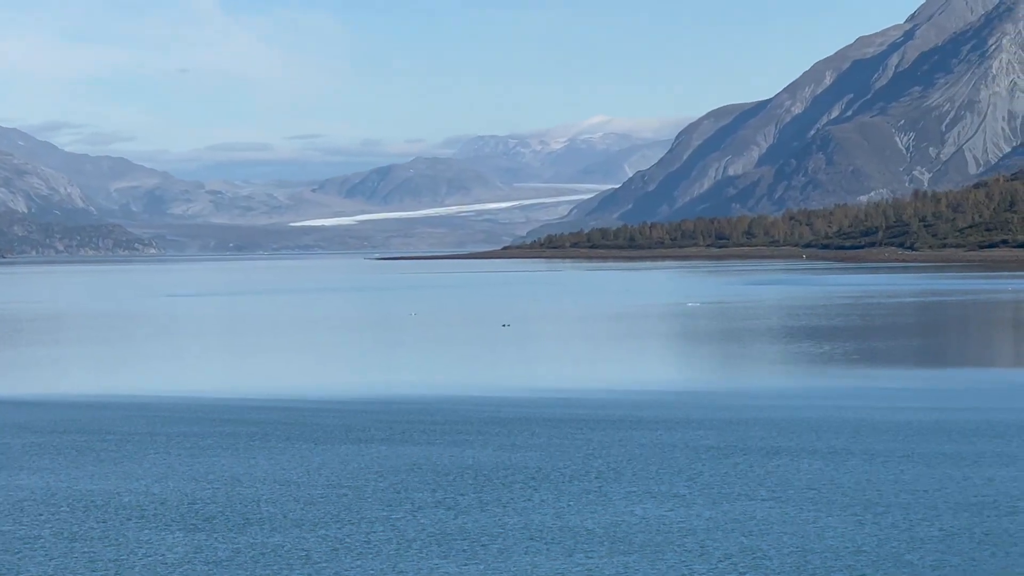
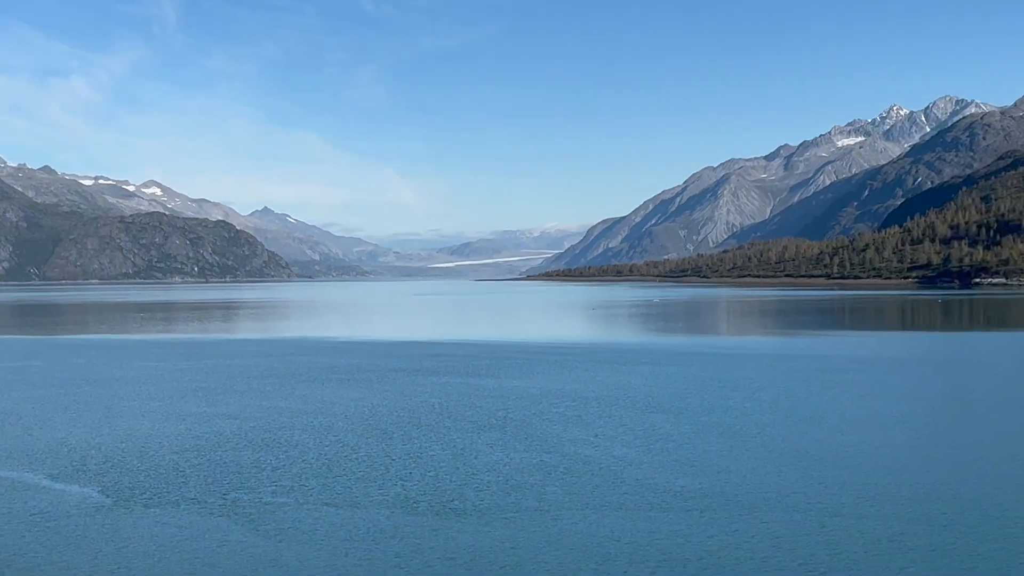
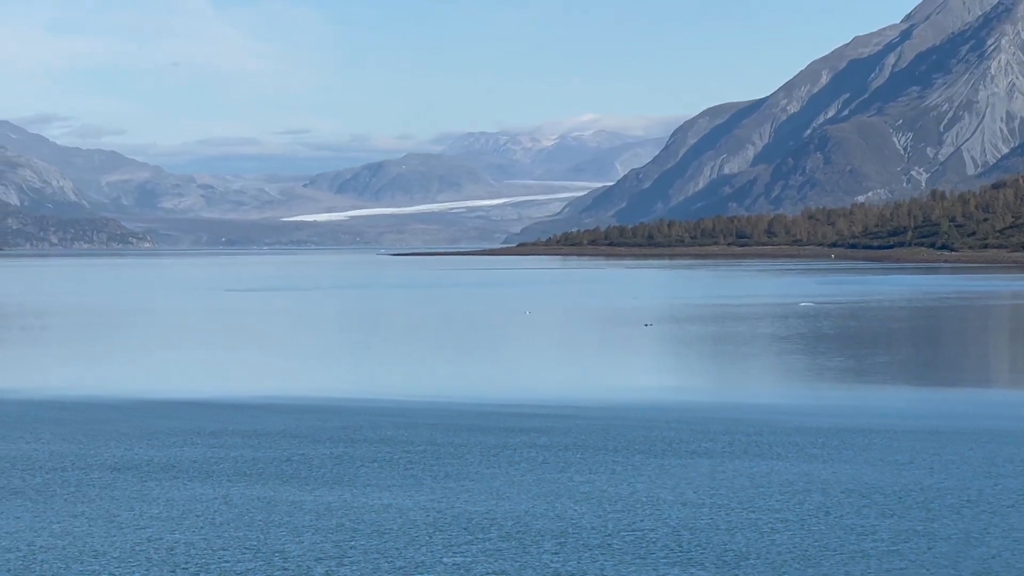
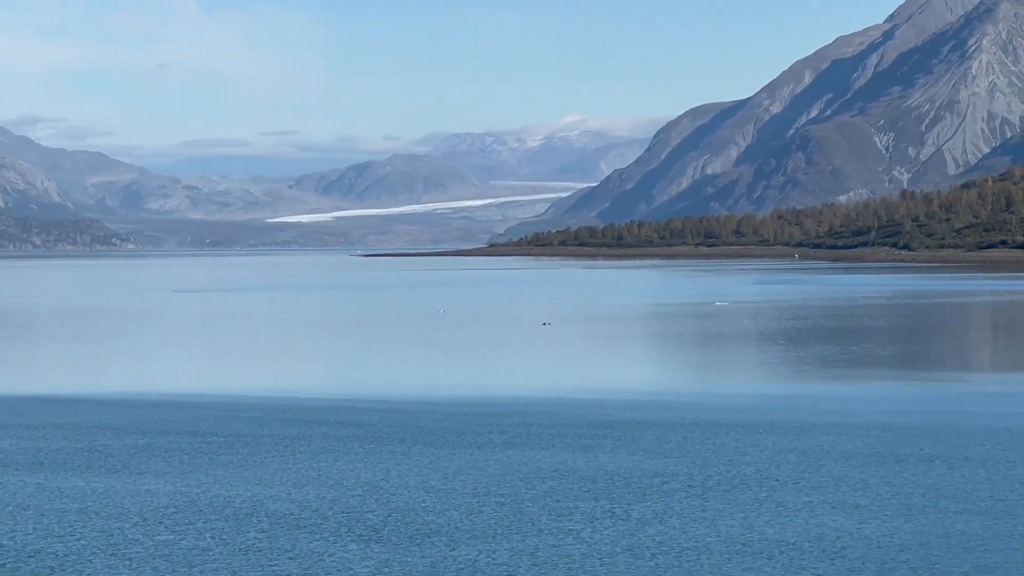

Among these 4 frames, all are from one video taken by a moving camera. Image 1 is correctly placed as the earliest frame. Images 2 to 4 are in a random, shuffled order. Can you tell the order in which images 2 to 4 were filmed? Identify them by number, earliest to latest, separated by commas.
4, 3, 2
